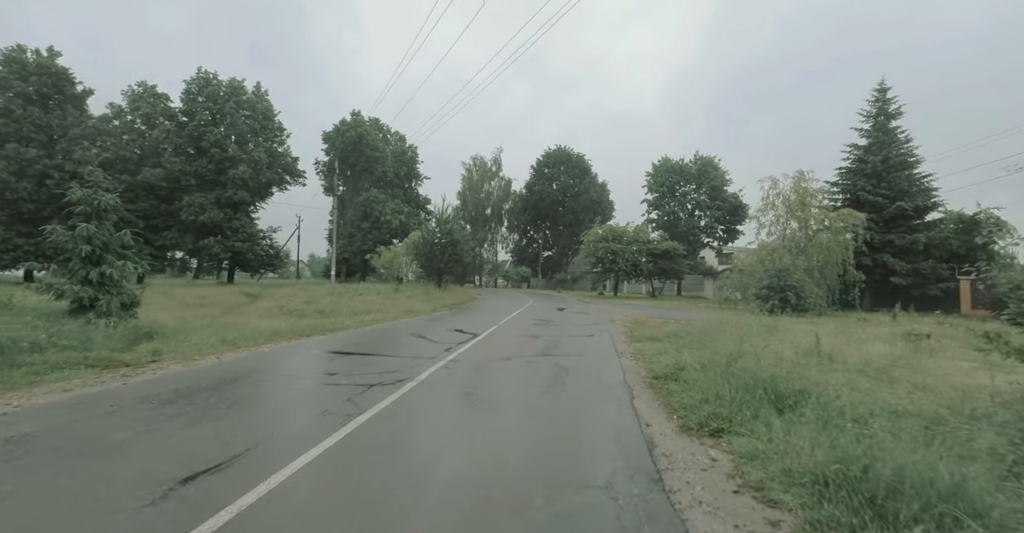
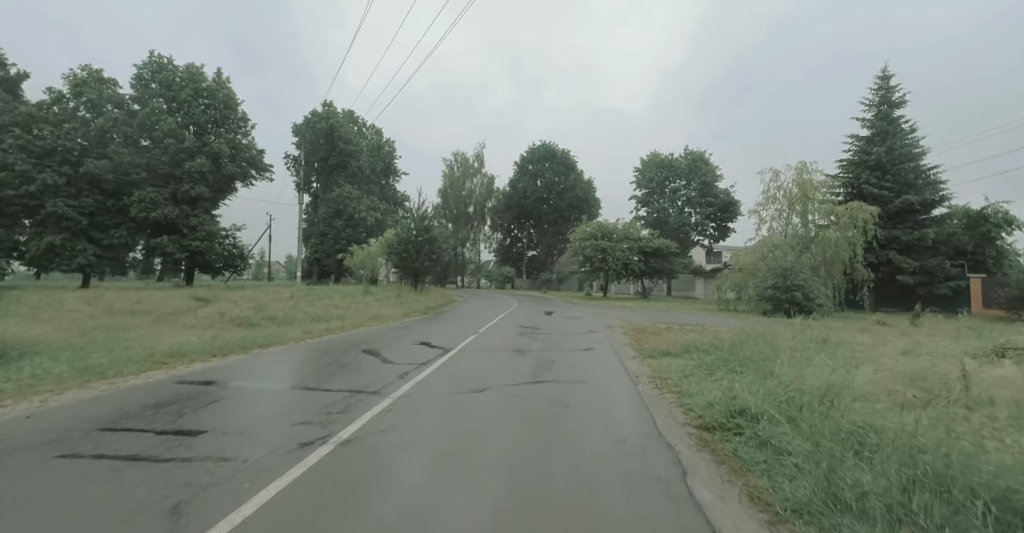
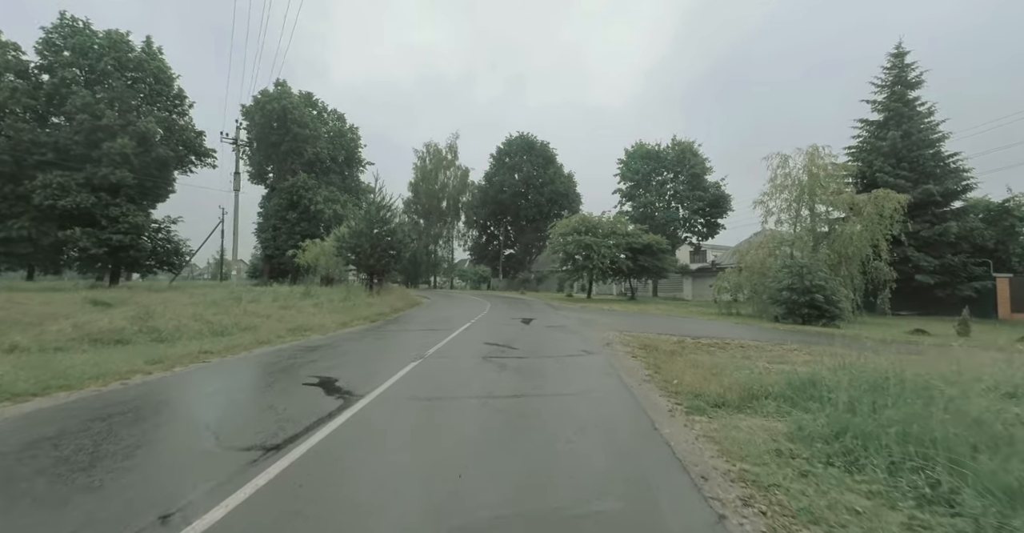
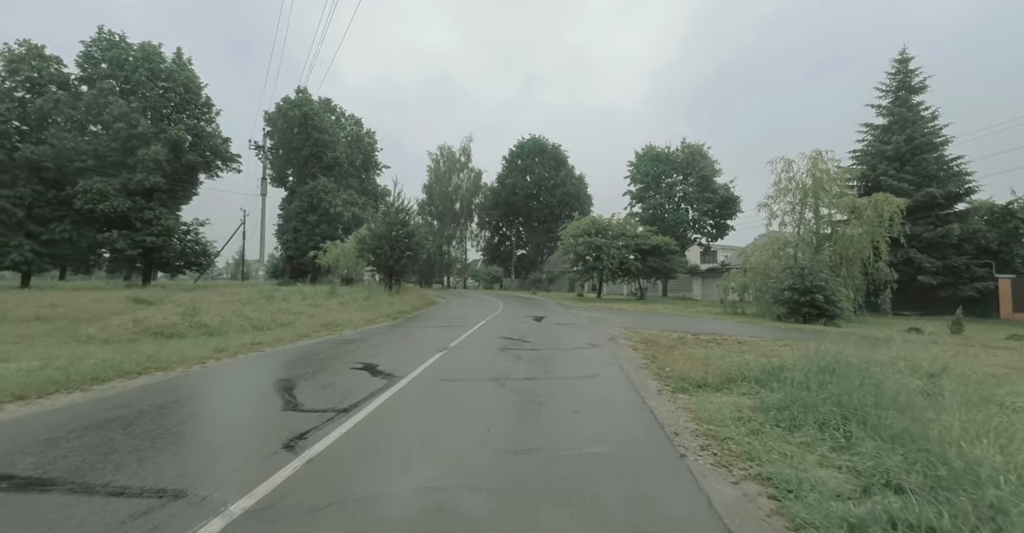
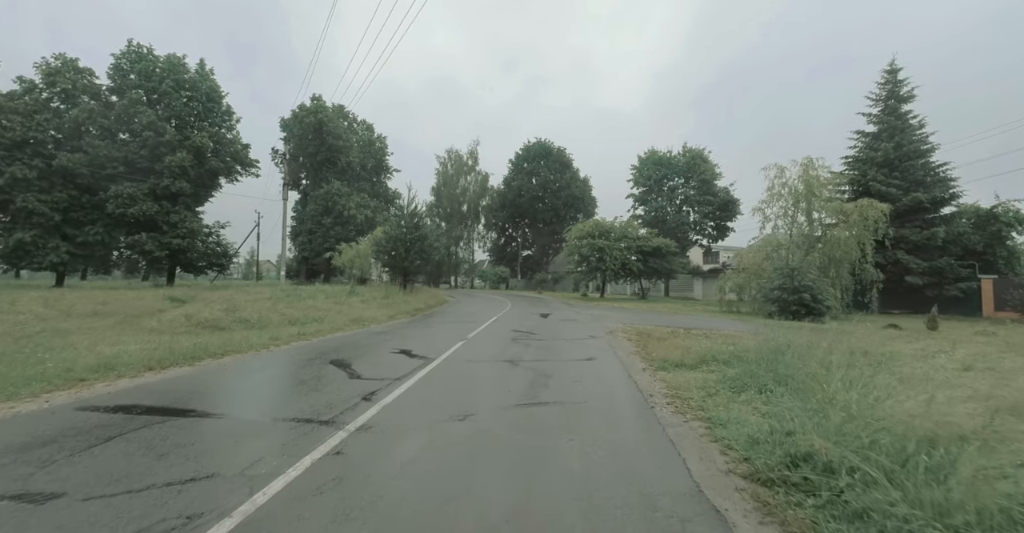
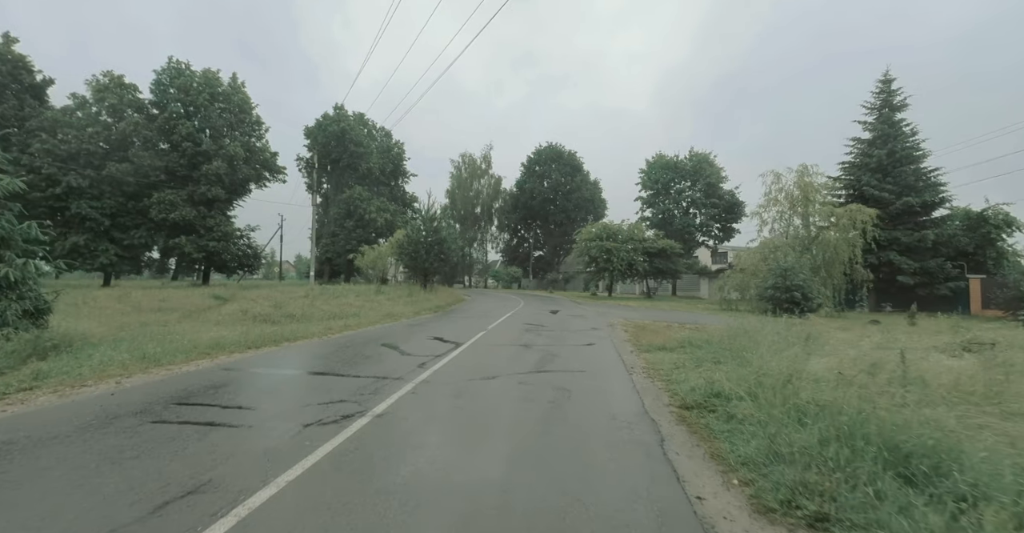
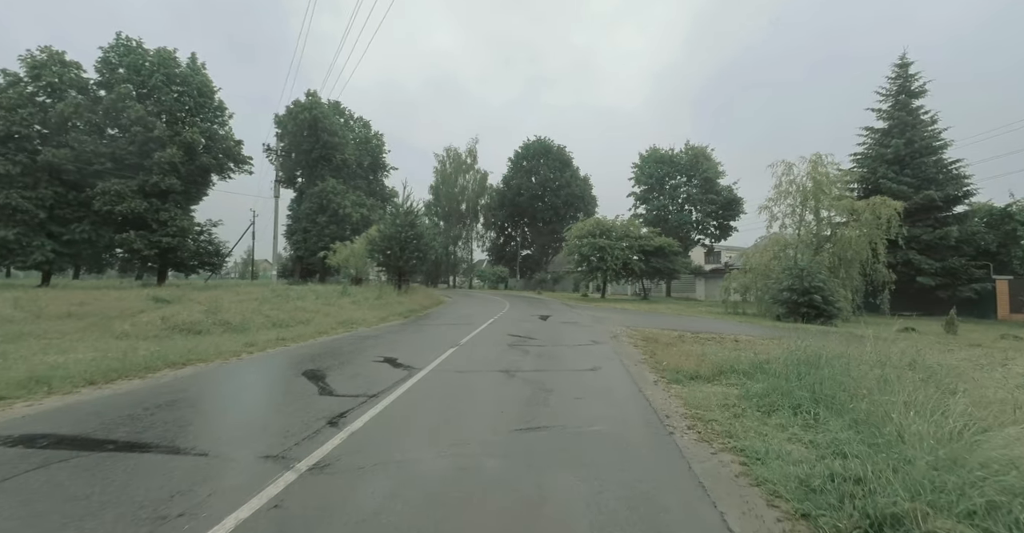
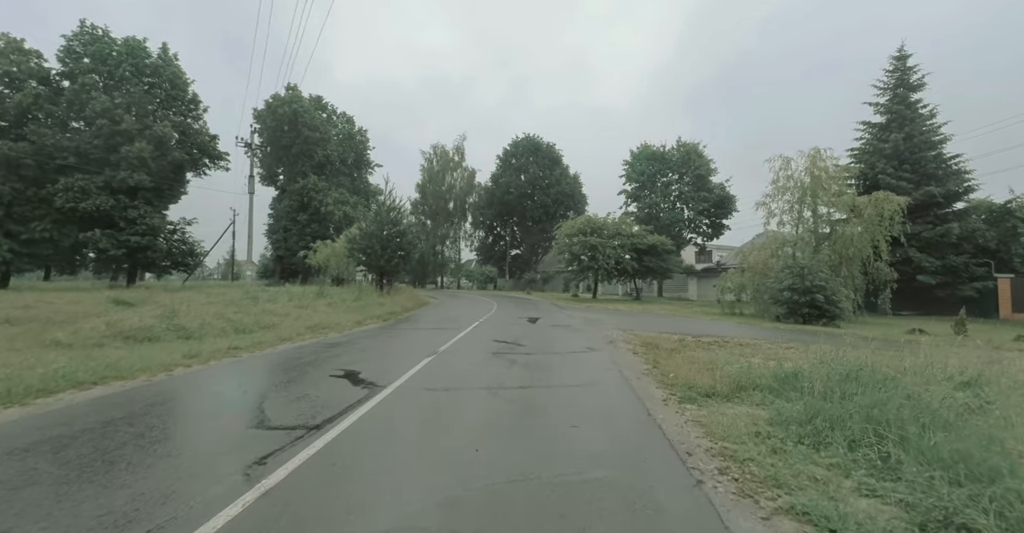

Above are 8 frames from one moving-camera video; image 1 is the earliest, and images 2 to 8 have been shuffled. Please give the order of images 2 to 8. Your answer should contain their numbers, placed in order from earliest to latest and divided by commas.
6, 2, 5, 7, 4, 8, 3
